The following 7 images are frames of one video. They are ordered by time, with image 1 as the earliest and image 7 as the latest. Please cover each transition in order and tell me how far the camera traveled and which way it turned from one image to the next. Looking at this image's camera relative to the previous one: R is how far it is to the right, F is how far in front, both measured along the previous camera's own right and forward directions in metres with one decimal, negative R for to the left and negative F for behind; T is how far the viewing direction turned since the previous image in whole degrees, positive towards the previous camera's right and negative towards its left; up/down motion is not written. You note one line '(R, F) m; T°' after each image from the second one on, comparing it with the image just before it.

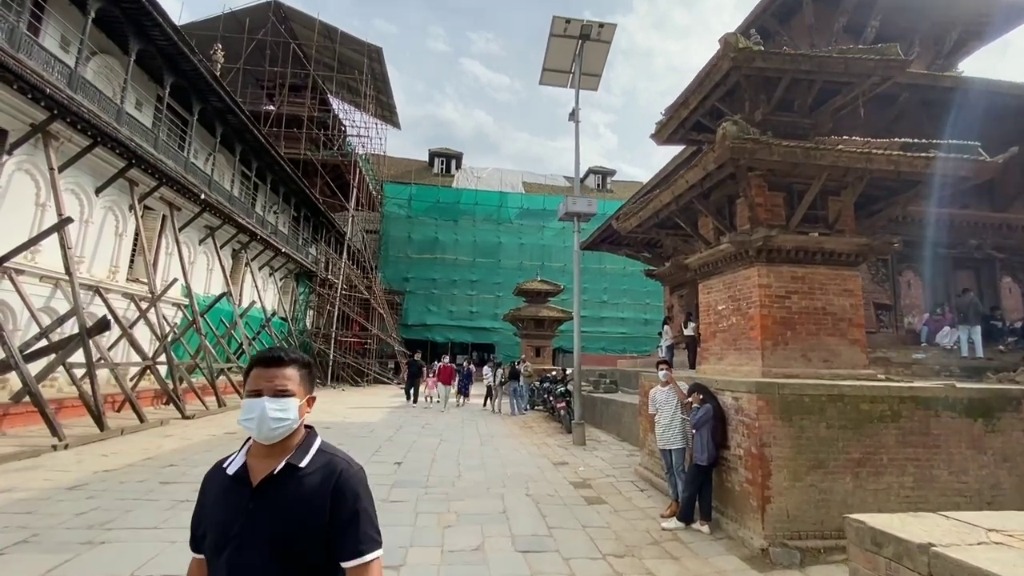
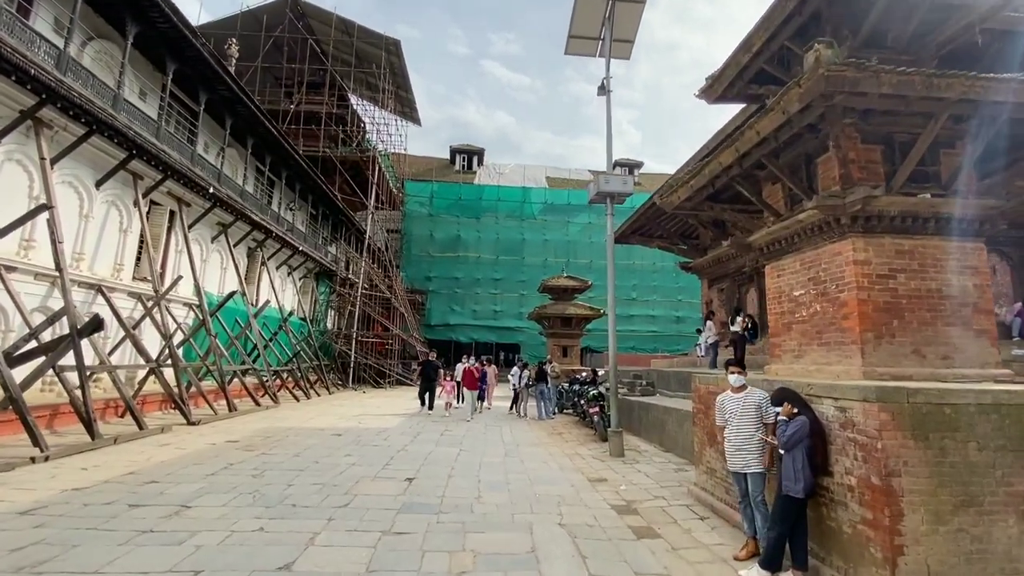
(0.0, +1.0) m; -3°
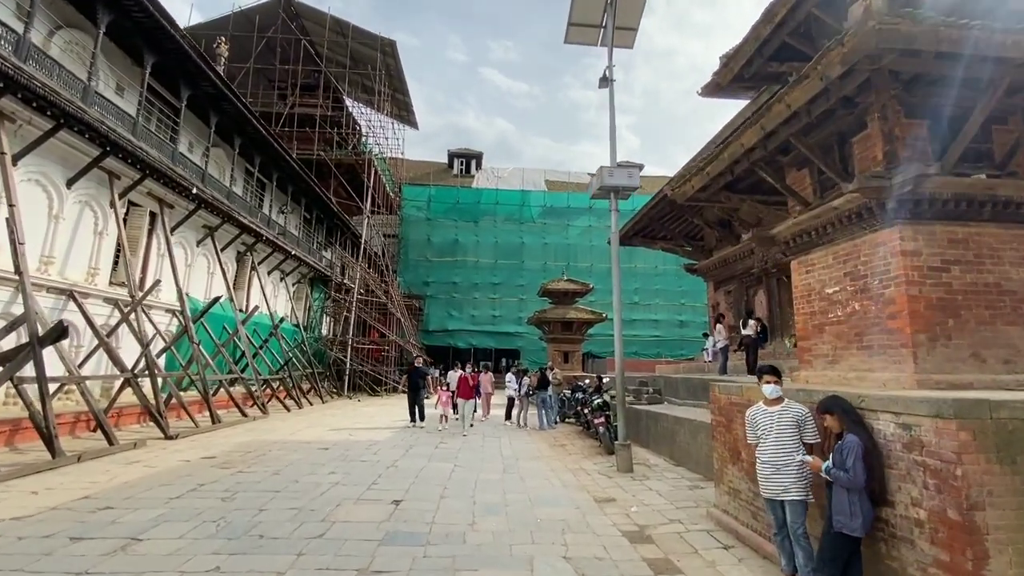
(0.0, +0.6) m; 0°
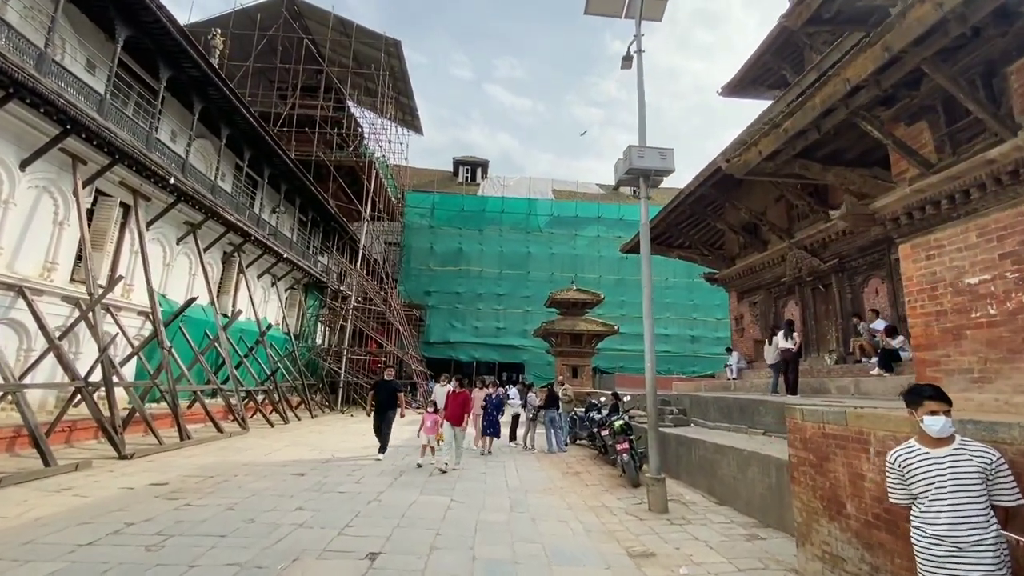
(-0.1, +1.2) m; 0°
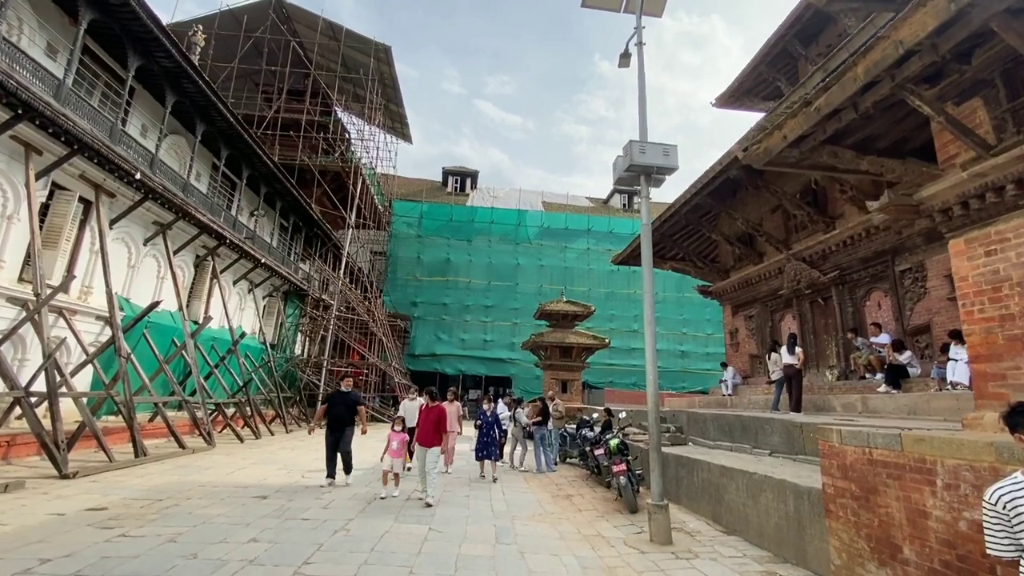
(0.0, +0.6) m; +1°
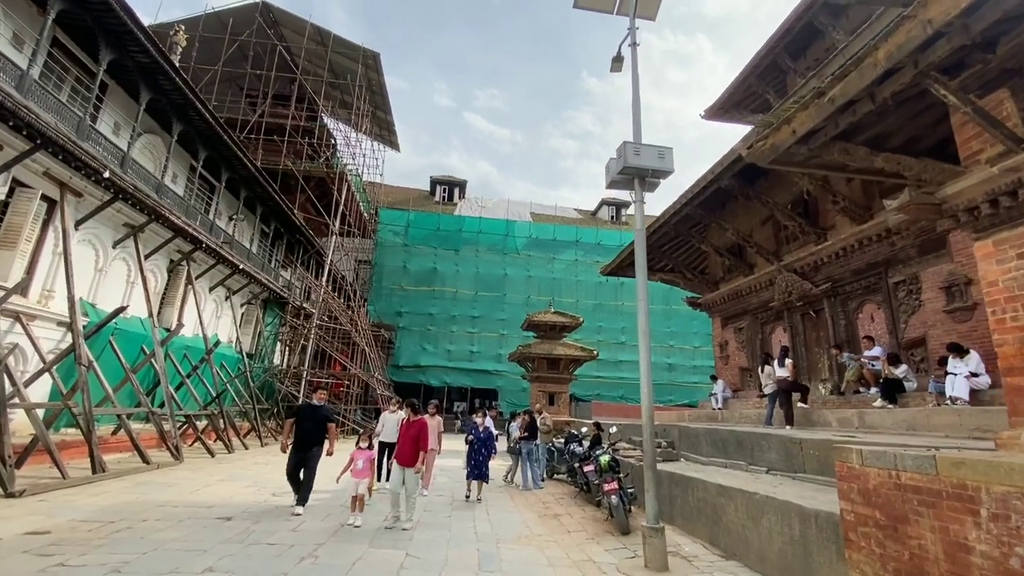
(0.0, +0.3) m; +1°
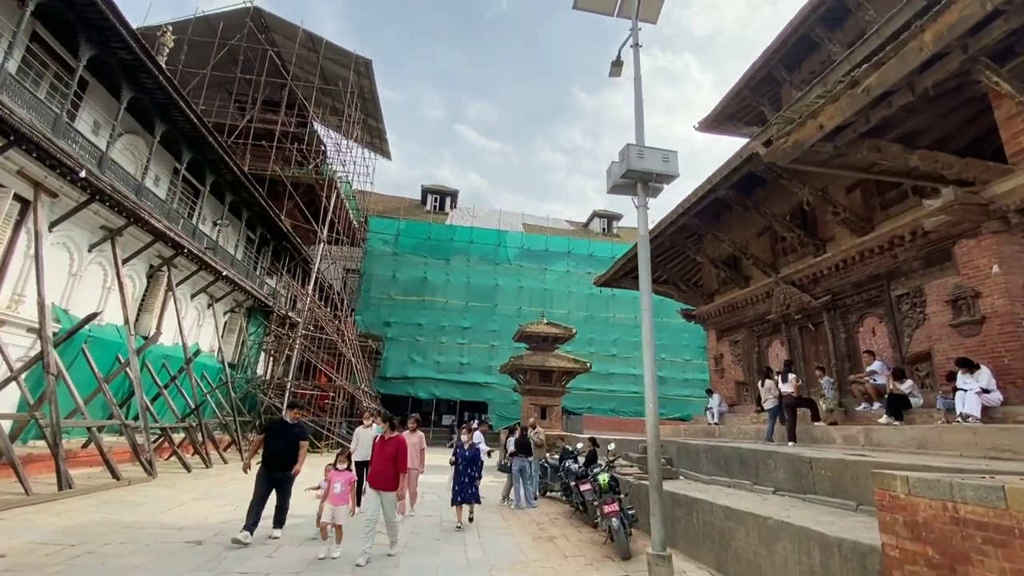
(-0.1, +0.3) m; +1°
